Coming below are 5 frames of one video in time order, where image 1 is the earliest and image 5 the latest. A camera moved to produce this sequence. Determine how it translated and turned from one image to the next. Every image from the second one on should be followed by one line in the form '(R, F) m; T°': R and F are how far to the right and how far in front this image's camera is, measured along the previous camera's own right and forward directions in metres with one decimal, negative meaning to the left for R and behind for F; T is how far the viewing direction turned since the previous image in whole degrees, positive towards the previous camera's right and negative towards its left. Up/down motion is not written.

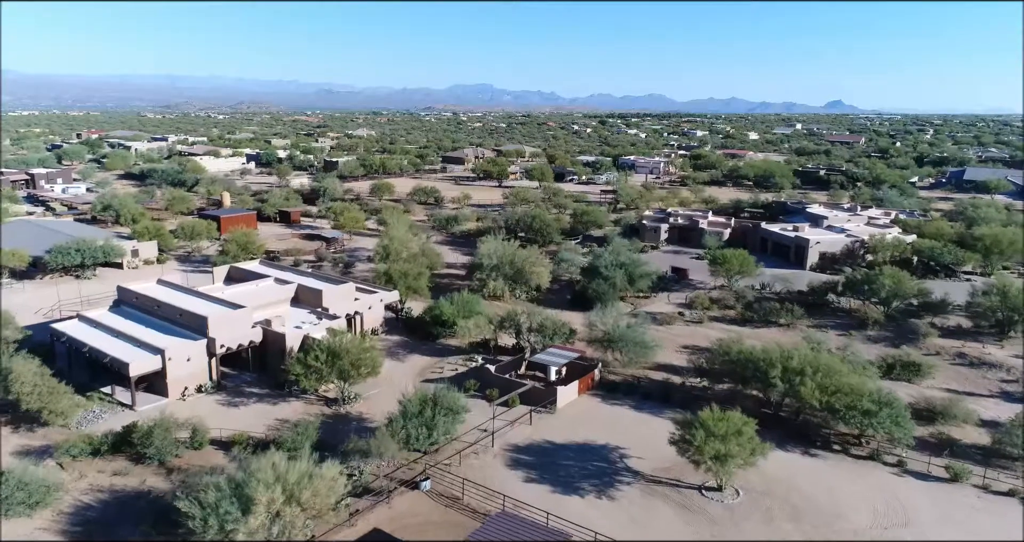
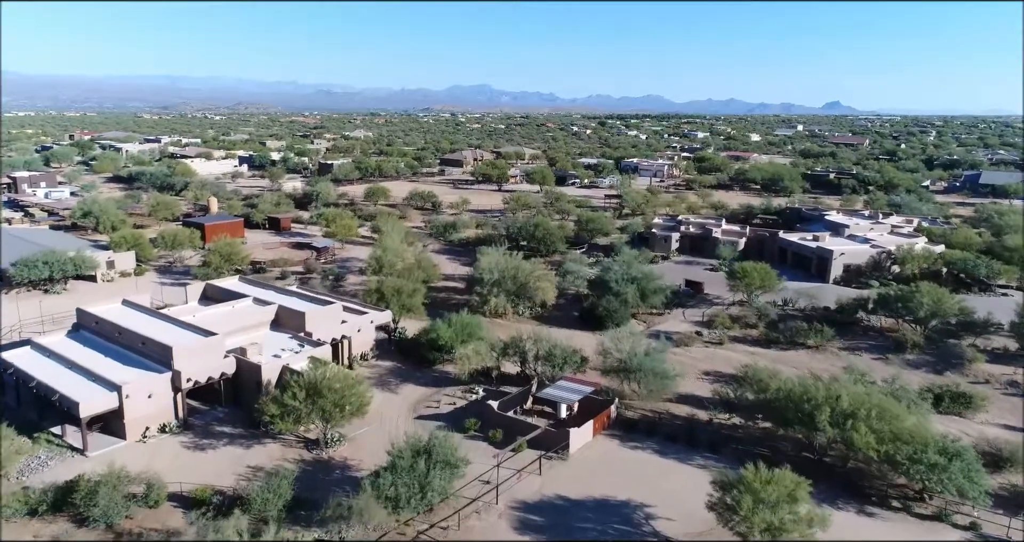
(-0.2, +2.2) m; 0°
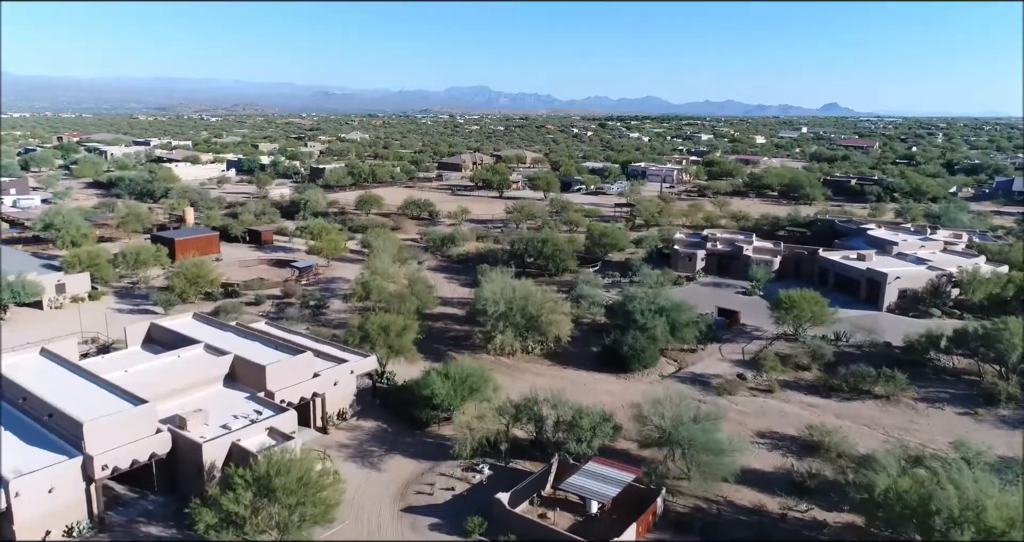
(-0.3, +3.9) m; 0°
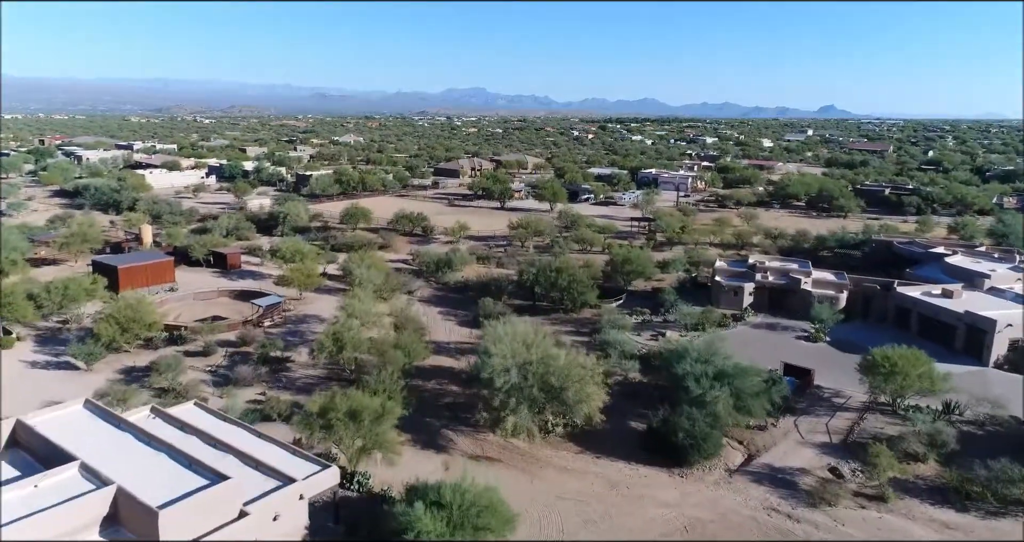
(-0.4, +5.5) m; 0°
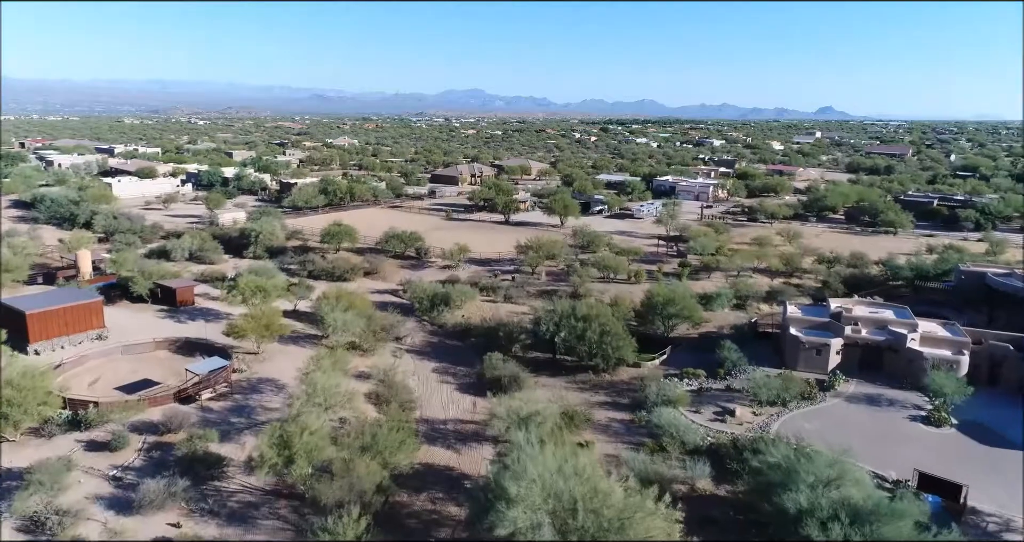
(-0.5, +6.1) m; 0°
